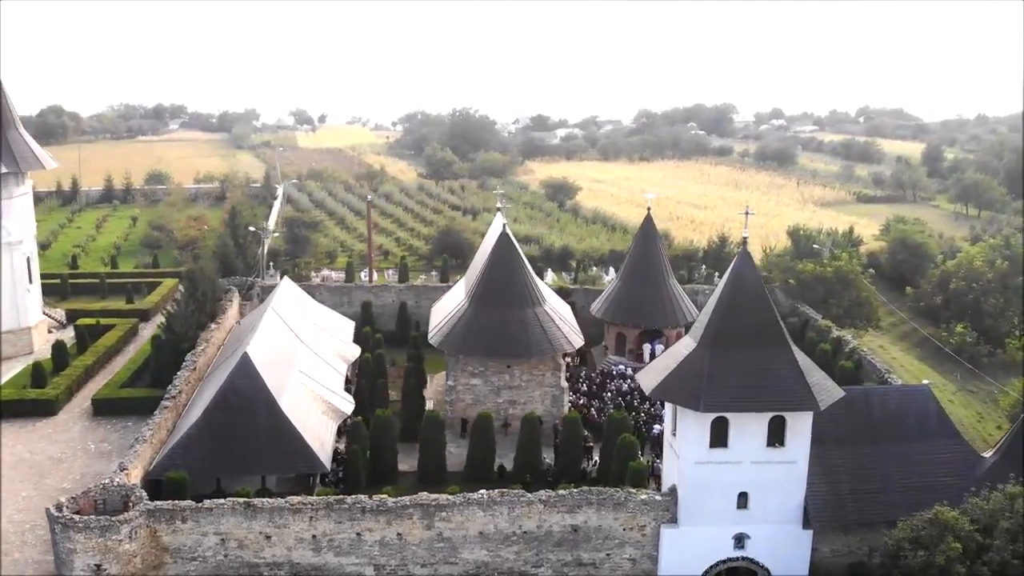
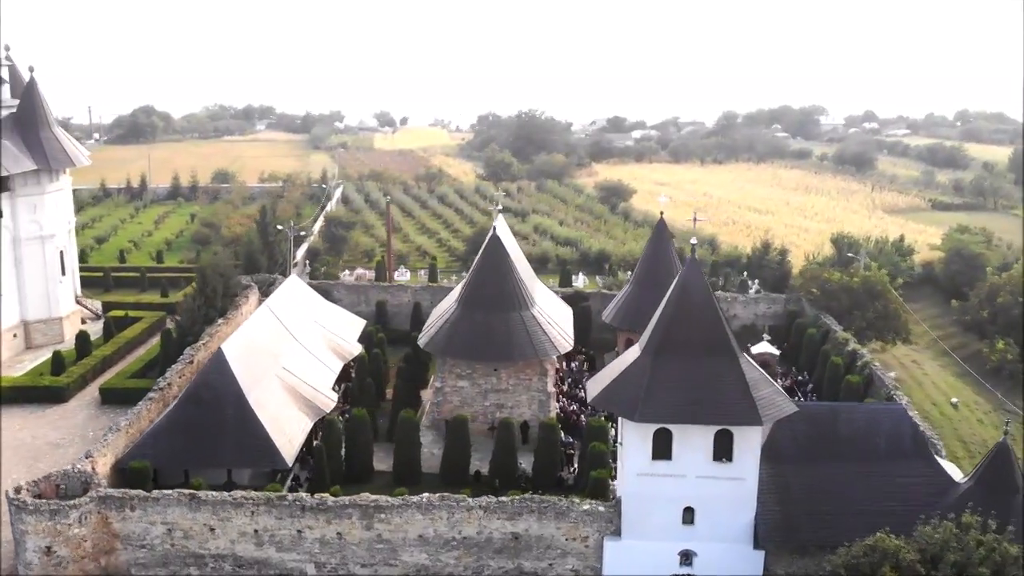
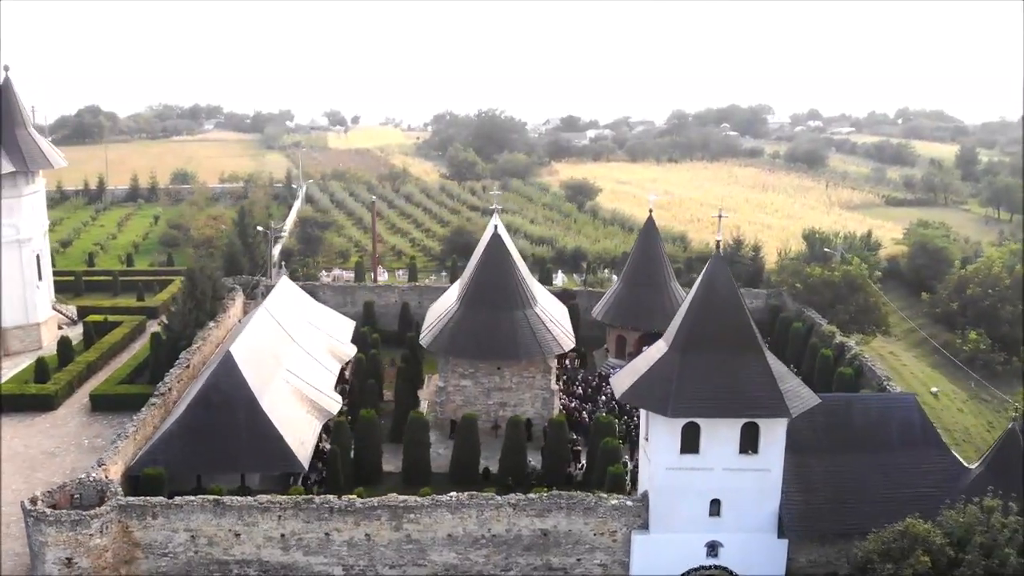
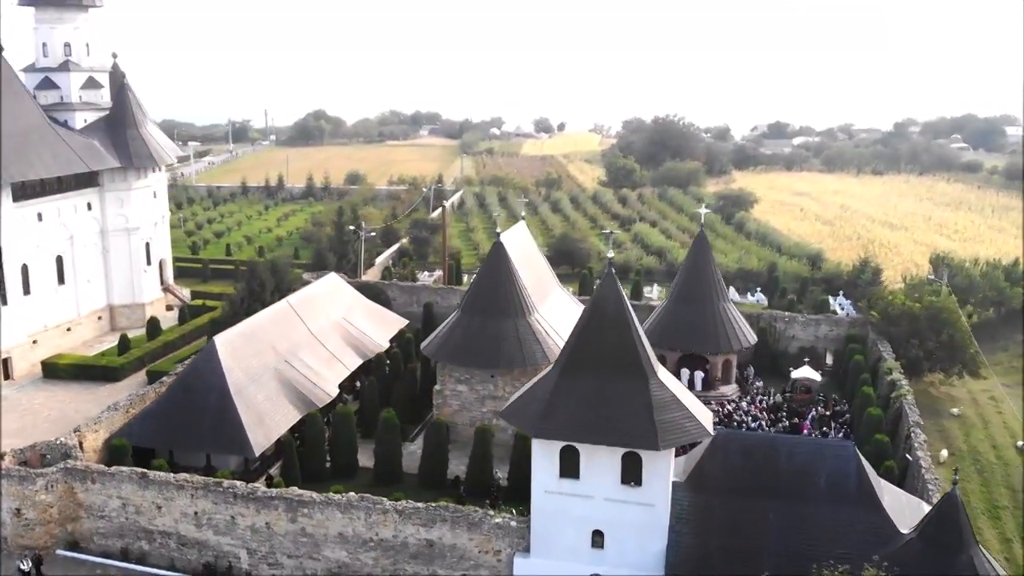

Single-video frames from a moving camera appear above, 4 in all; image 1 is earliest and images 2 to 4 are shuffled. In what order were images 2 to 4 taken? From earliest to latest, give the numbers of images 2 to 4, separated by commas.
3, 2, 4
